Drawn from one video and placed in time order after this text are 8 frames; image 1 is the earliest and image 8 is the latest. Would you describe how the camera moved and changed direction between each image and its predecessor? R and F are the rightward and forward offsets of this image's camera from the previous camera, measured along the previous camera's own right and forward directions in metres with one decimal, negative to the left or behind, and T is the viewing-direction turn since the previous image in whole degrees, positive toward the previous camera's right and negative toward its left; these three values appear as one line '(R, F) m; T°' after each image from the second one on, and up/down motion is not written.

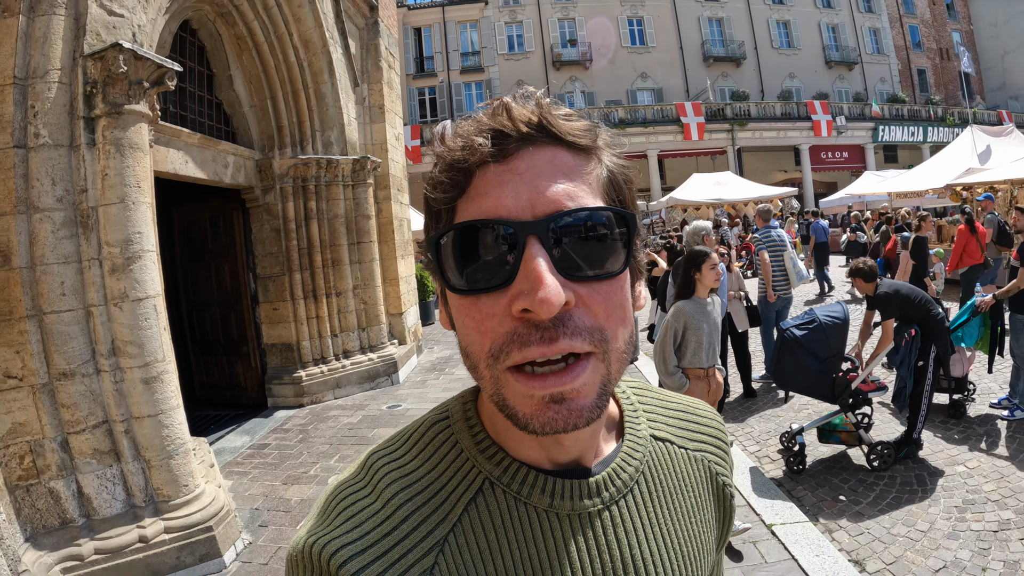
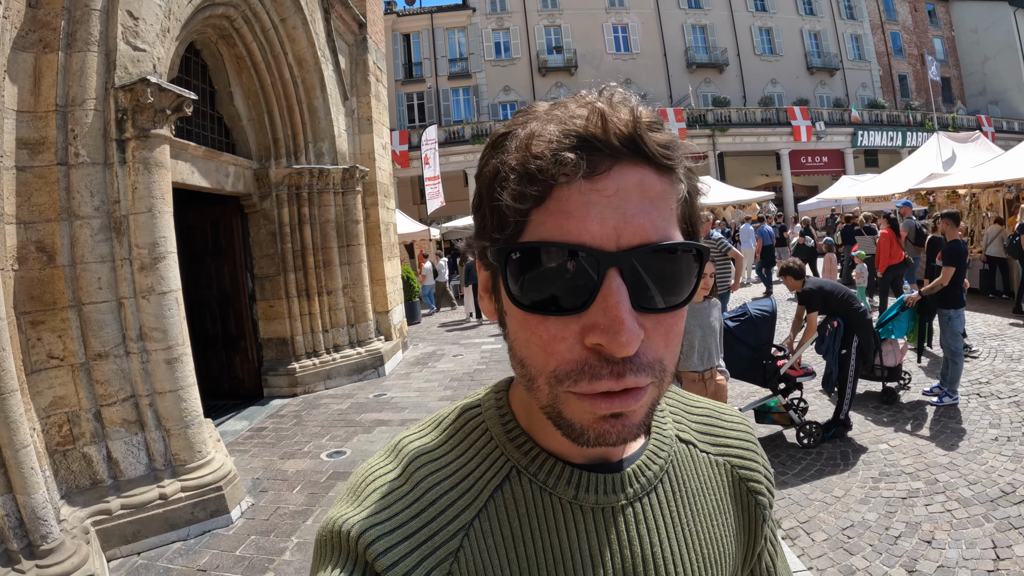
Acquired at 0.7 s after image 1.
(+0.2, -0.5) m; +1°
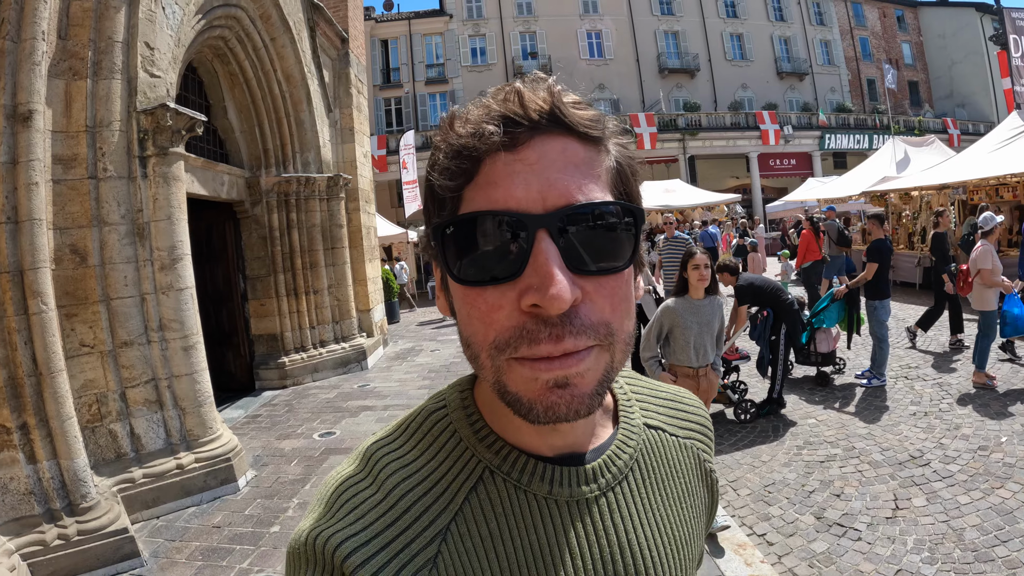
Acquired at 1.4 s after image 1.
(+0.1, -0.6) m; +2°
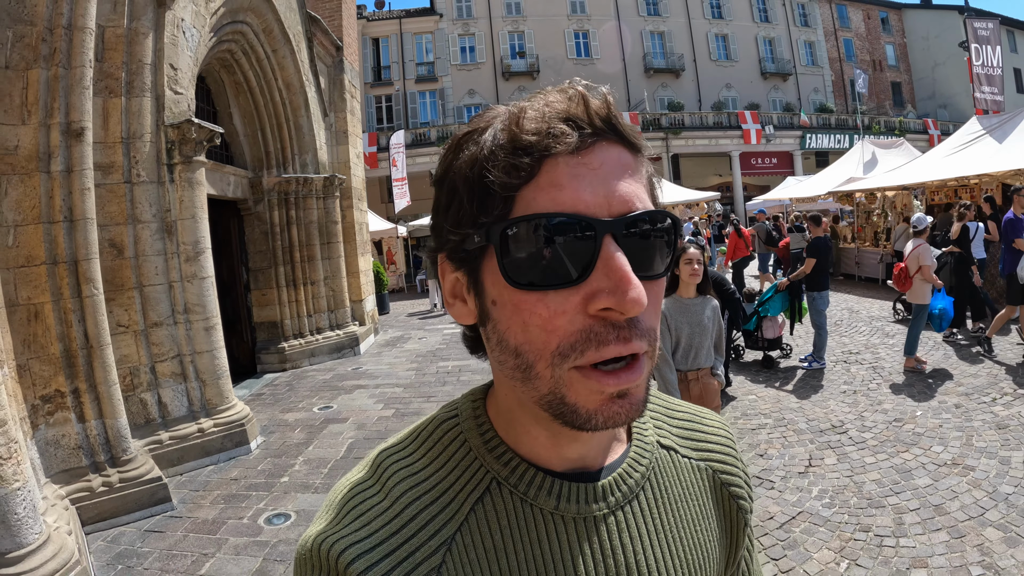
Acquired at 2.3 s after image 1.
(+0.1, -0.6) m; +1°
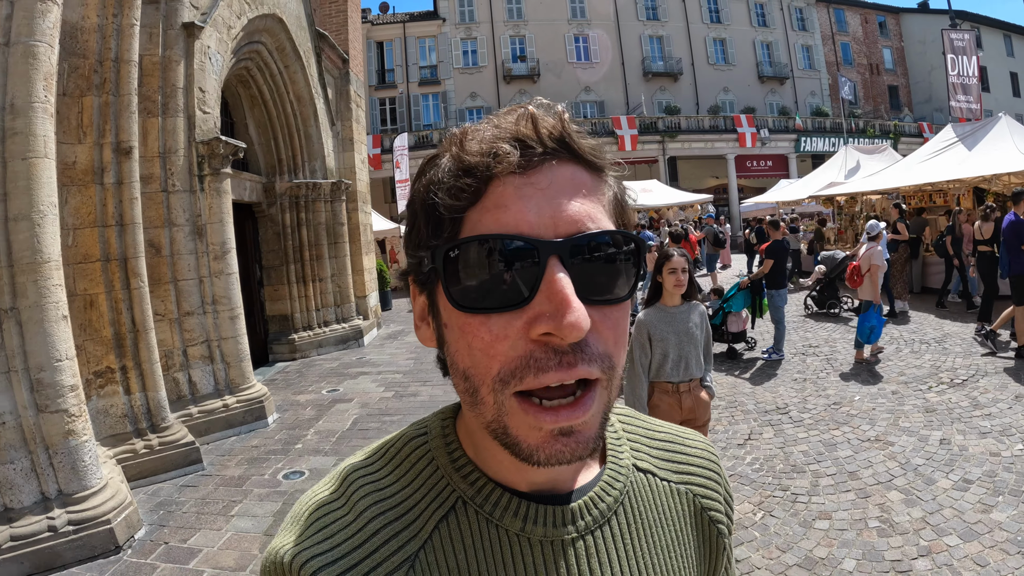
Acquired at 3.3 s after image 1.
(+0.2, -0.6) m; 0°
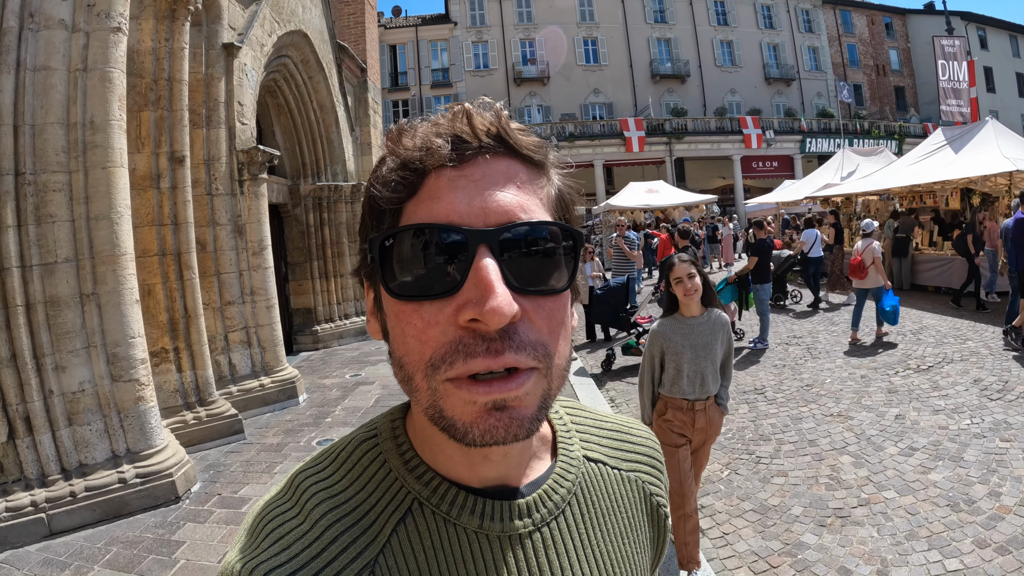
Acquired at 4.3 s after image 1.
(+0.1, -0.5) m; -1°
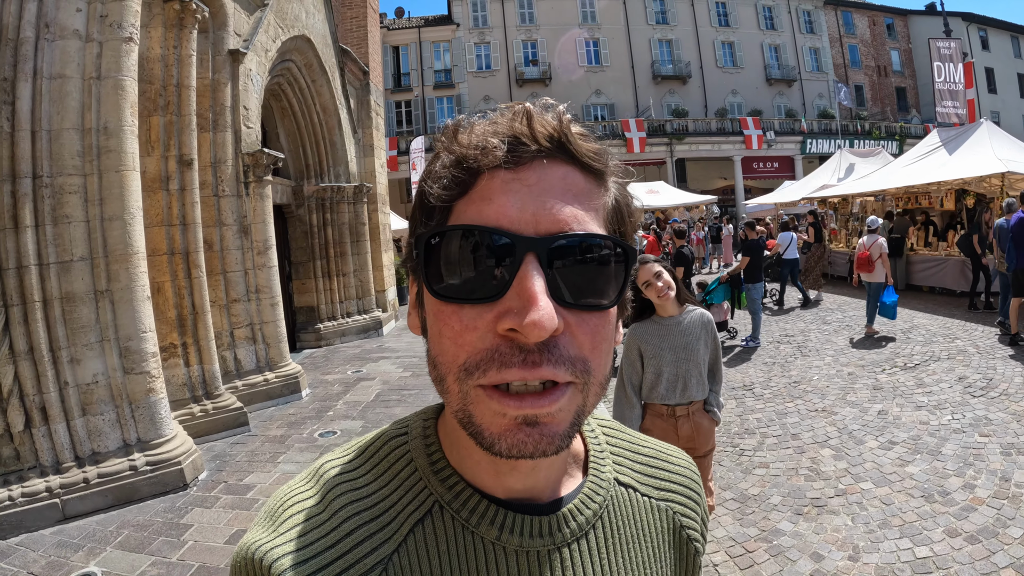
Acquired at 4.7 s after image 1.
(+0.1, -0.2) m; 0°
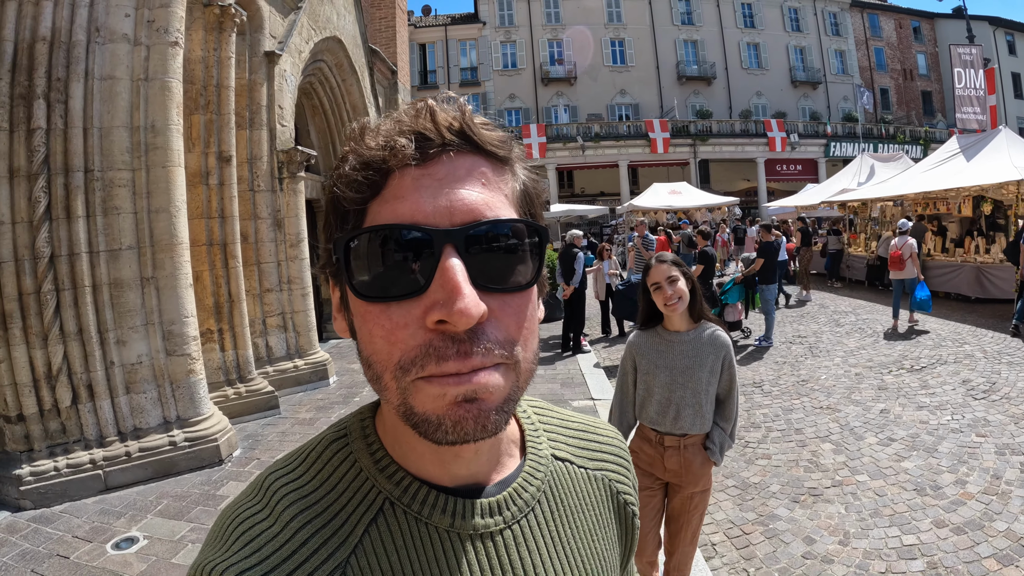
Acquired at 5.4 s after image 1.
(0.0, -0.2) m; -2°
